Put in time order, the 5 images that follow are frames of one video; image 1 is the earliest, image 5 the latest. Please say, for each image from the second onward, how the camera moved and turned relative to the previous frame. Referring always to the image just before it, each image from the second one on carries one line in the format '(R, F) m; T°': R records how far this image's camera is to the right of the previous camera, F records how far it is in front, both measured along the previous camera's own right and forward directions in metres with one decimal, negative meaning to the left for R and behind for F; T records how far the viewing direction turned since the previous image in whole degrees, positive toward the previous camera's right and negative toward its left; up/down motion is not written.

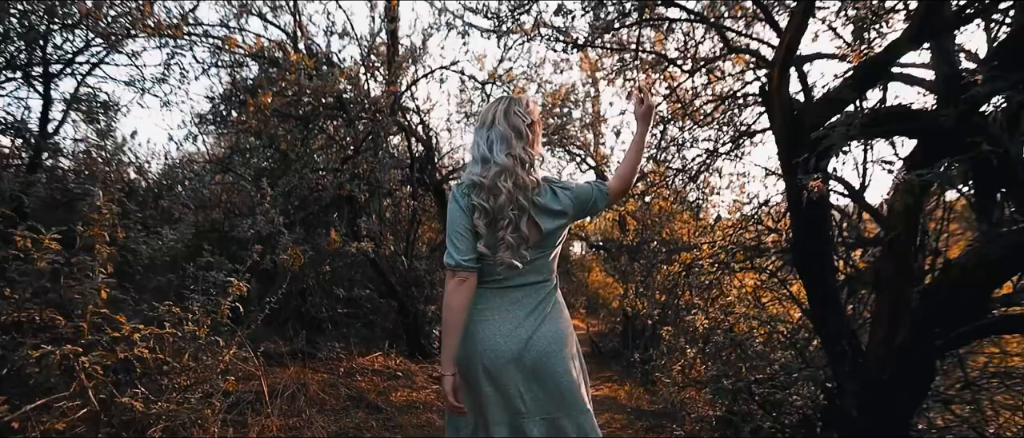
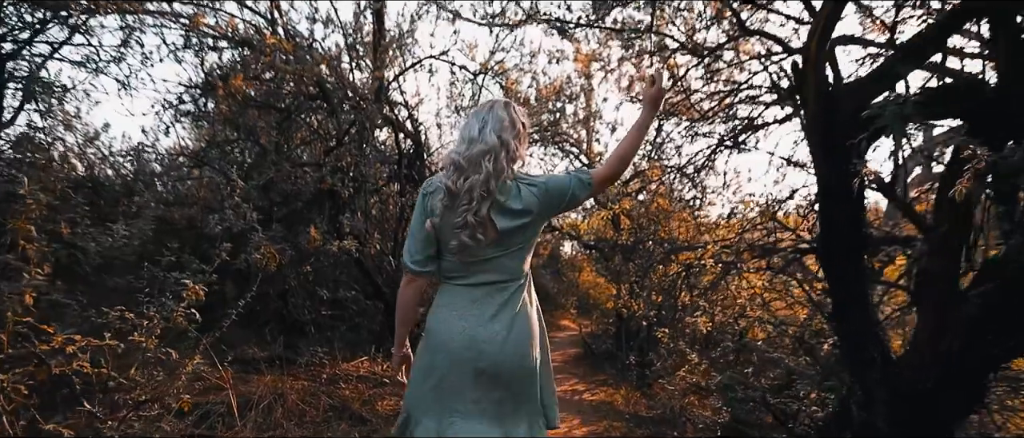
(0.0, +0.4) m; +1°
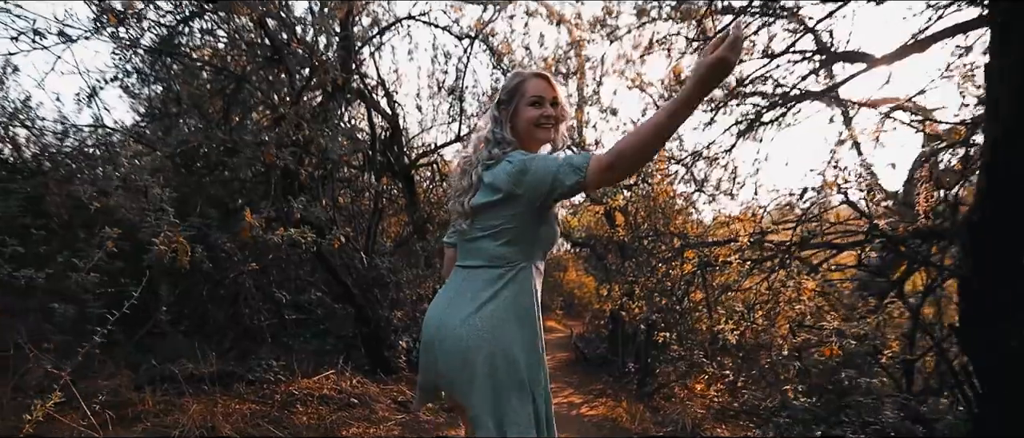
(-0.1, +1.0) m; +2°
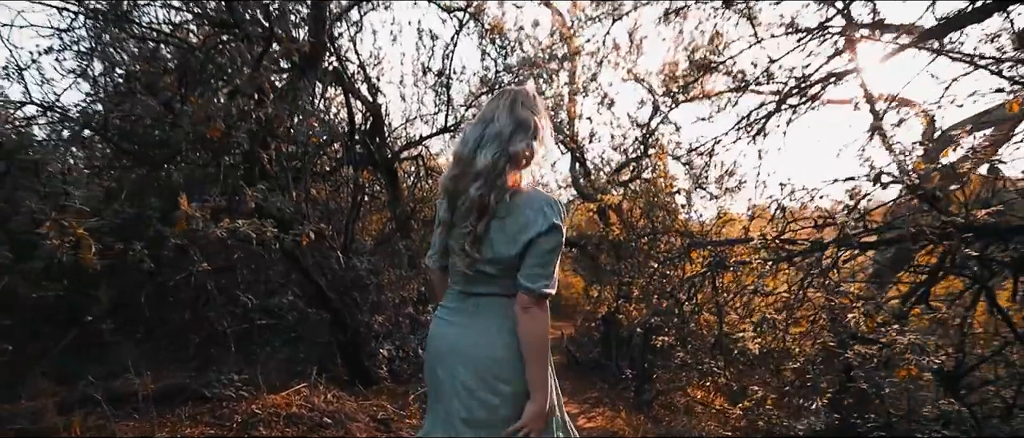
(-0.1, +0.6) m; +1°
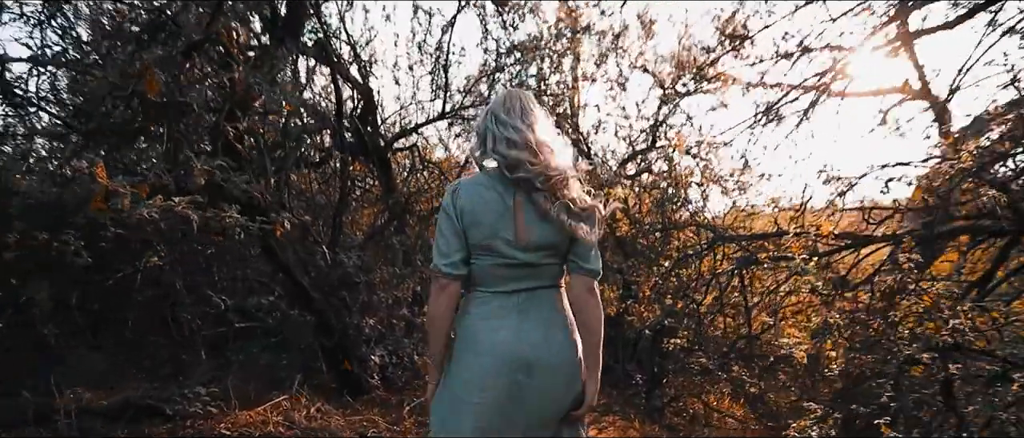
(-0.1, +0.6) m; 0°
